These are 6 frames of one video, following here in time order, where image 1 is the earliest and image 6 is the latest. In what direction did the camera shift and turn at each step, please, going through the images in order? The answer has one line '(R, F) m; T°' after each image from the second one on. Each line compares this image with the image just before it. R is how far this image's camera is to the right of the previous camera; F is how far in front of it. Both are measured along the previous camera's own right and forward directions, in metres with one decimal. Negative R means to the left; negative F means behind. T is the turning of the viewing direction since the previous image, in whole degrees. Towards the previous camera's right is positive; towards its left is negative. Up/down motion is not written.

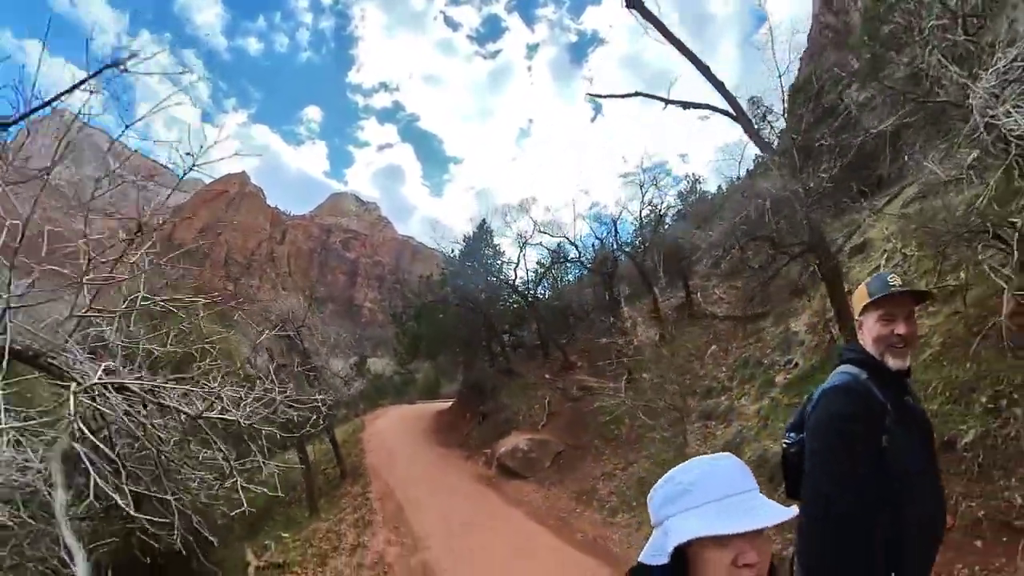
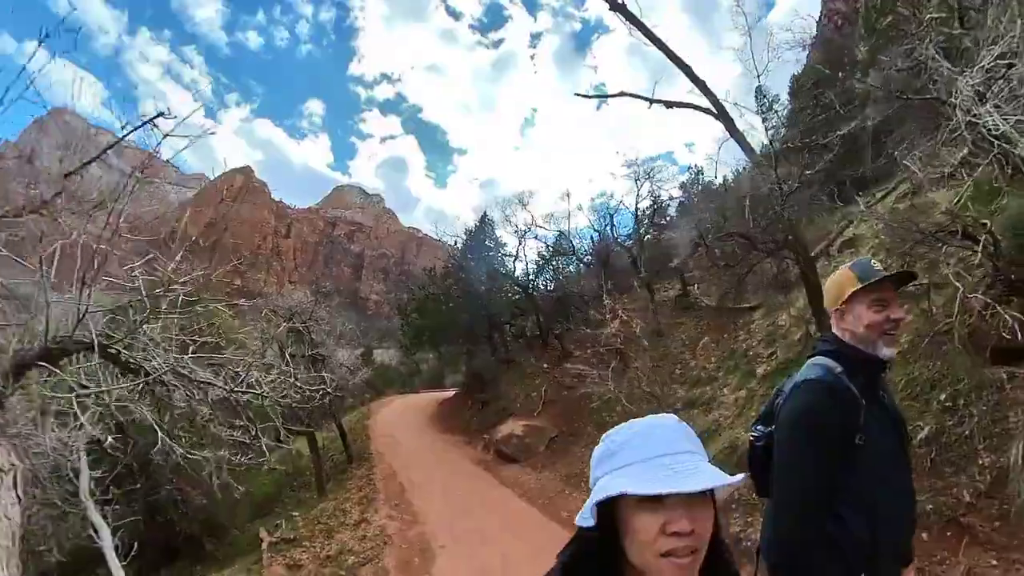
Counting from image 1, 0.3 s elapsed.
(+0.1, -0.3) m; -1°
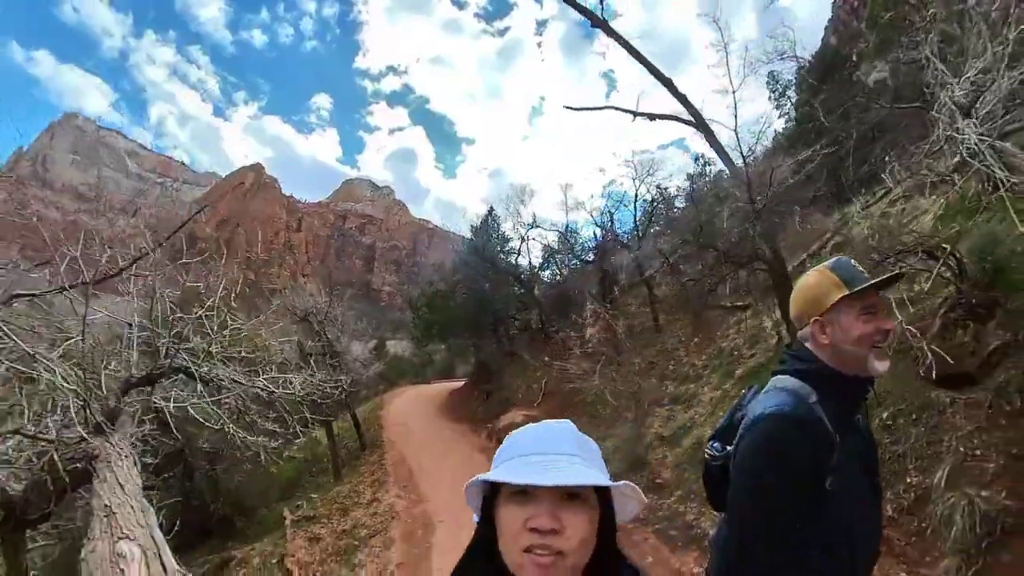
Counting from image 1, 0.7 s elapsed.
(+0.2, -0.6) m; -1°
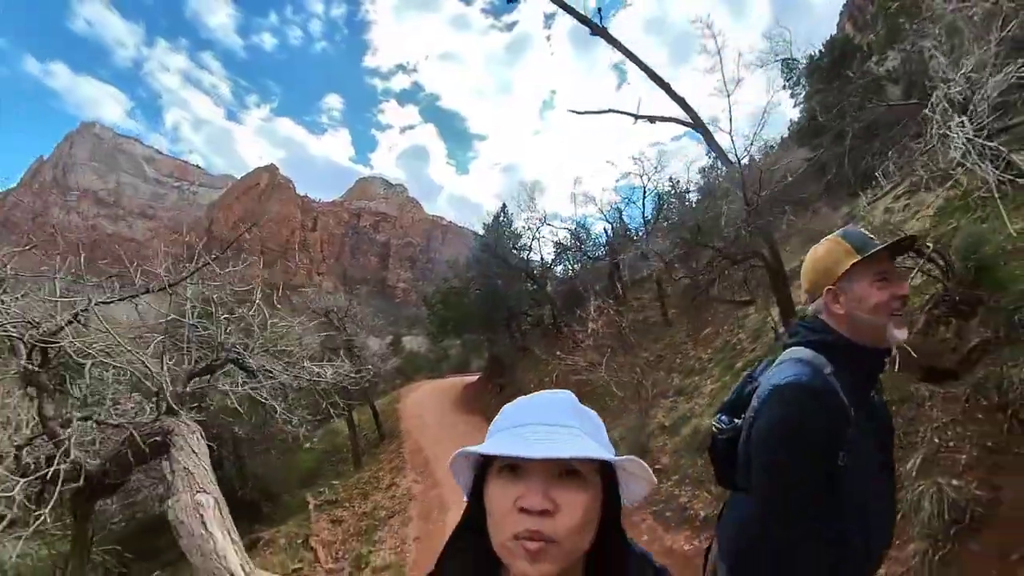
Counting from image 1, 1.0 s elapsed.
(+0.1, -0.3) m; -1°
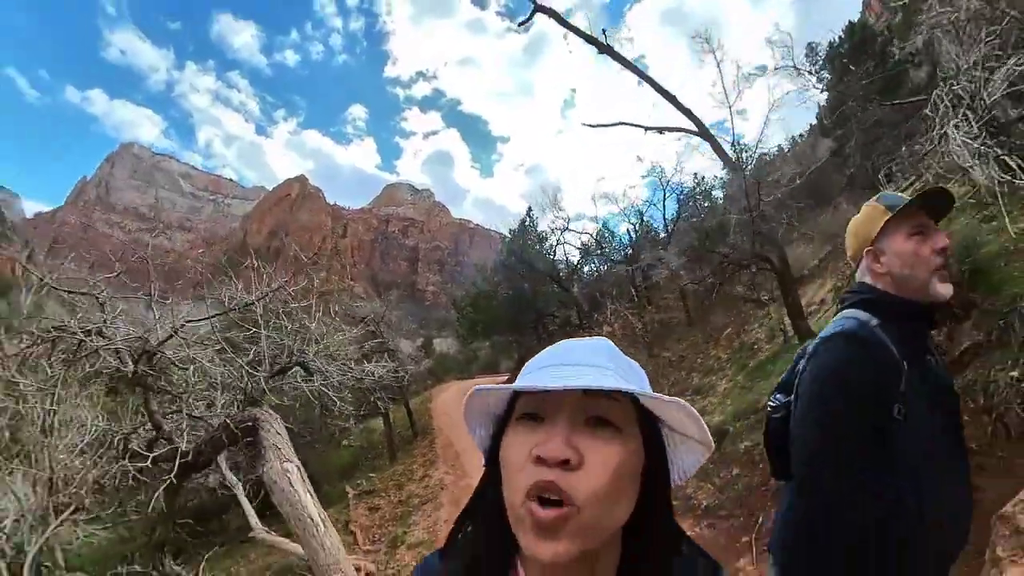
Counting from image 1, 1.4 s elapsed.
(+0.2, -0.5) m; -3°
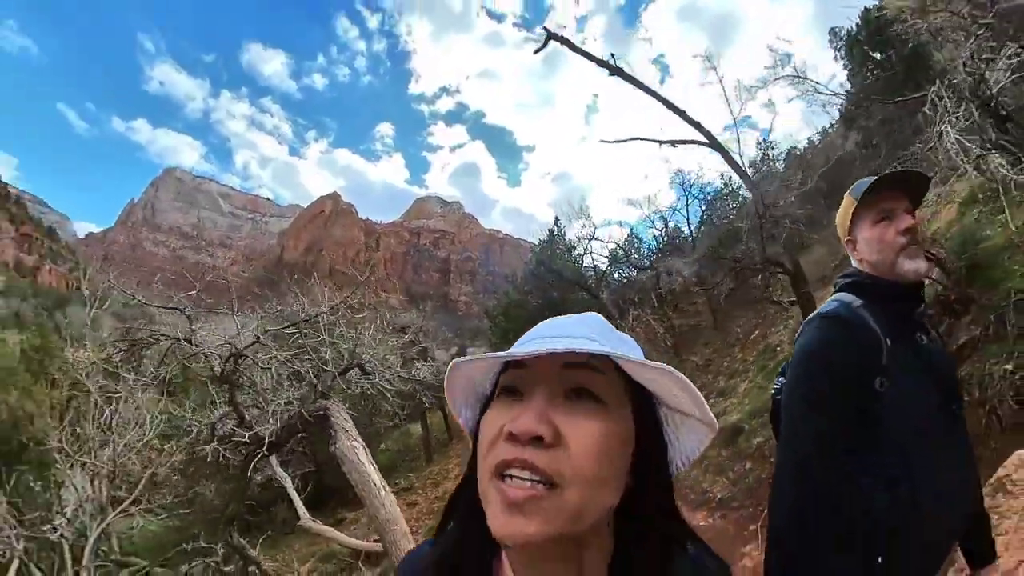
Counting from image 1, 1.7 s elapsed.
(+0.1, -0.5) m; -3°
